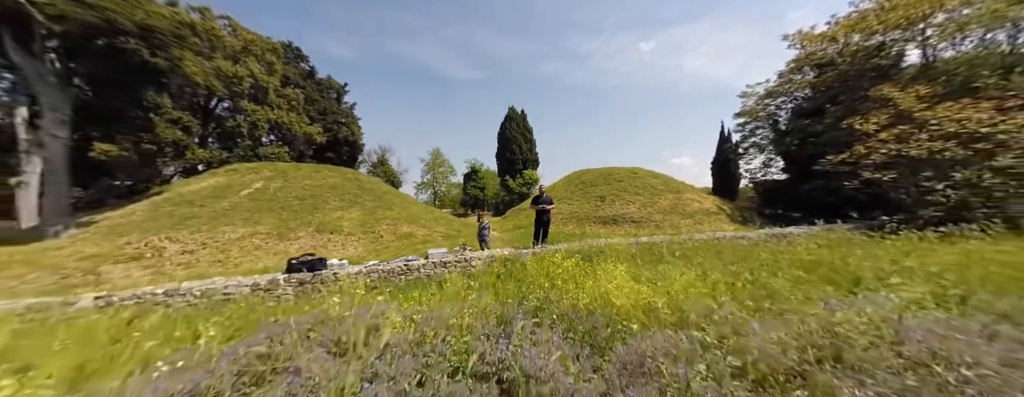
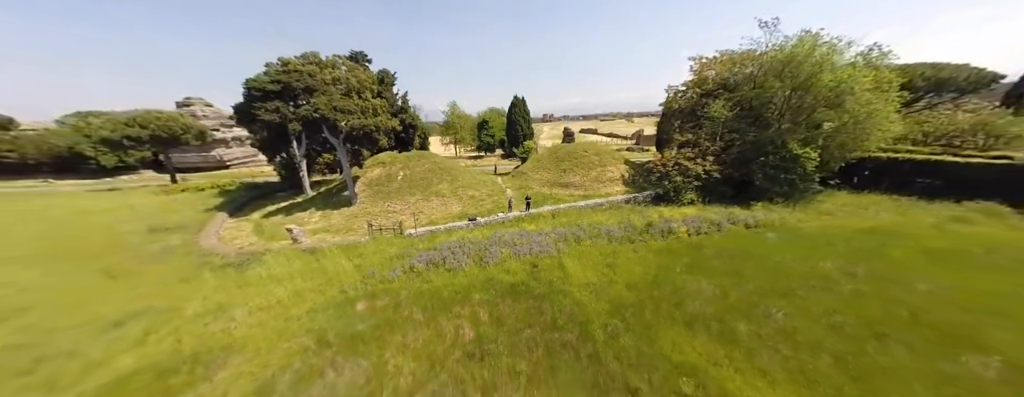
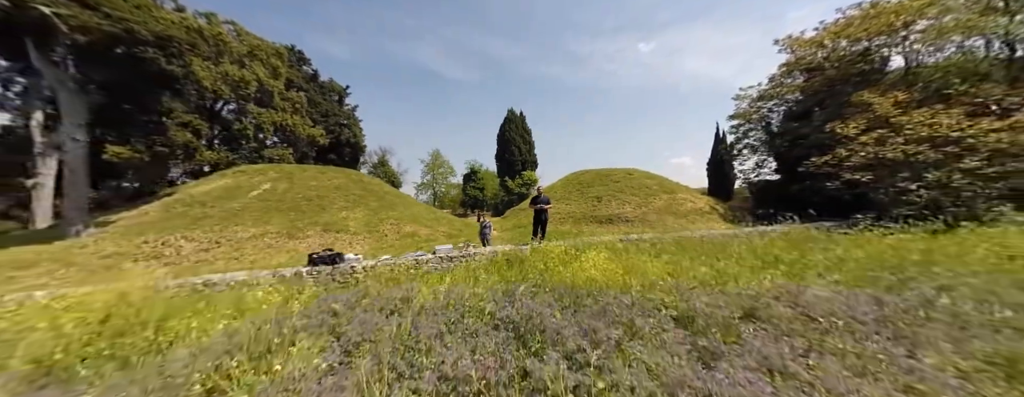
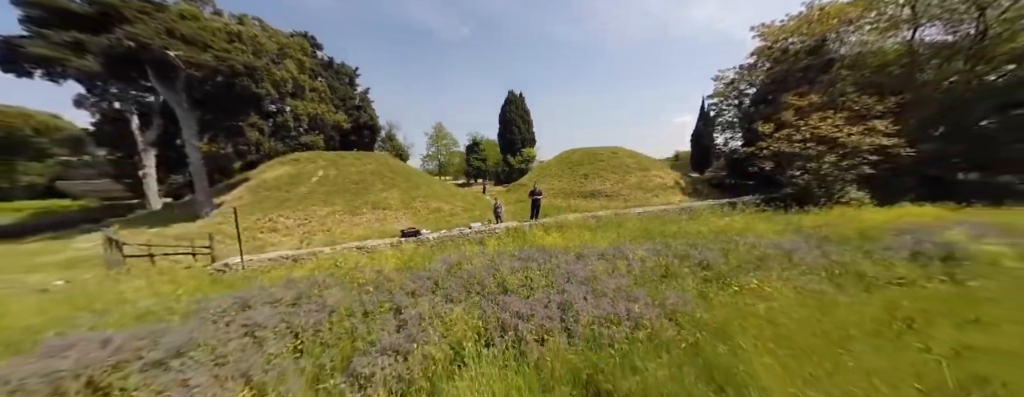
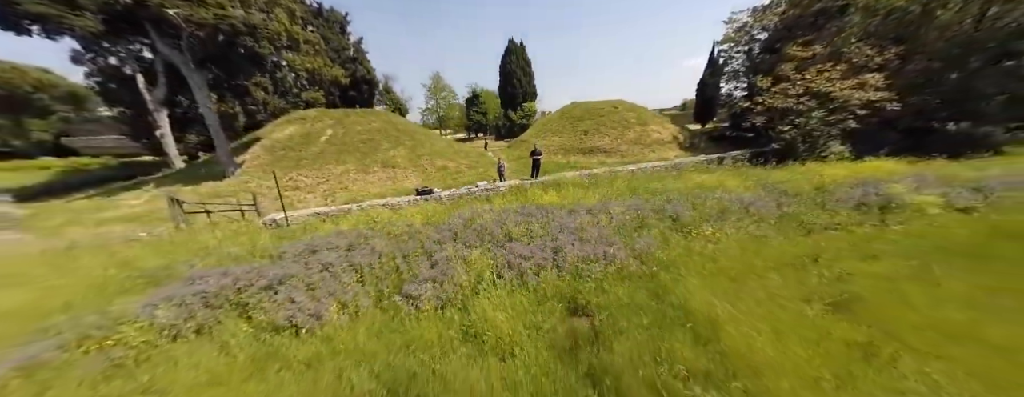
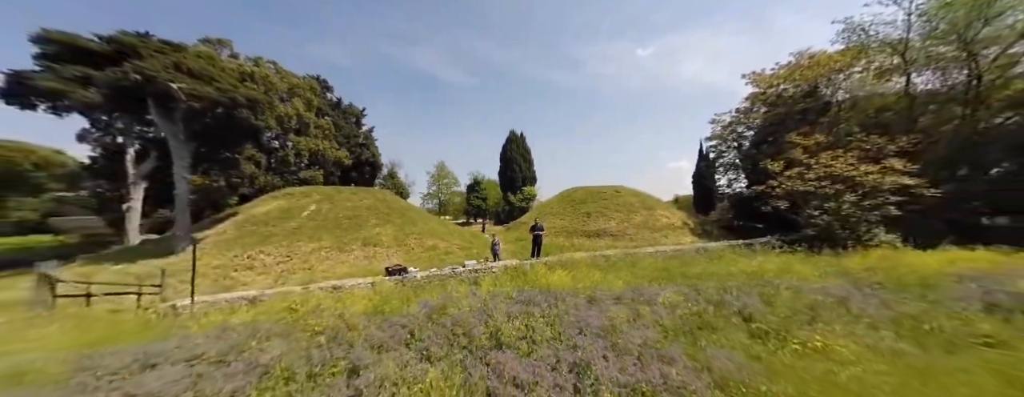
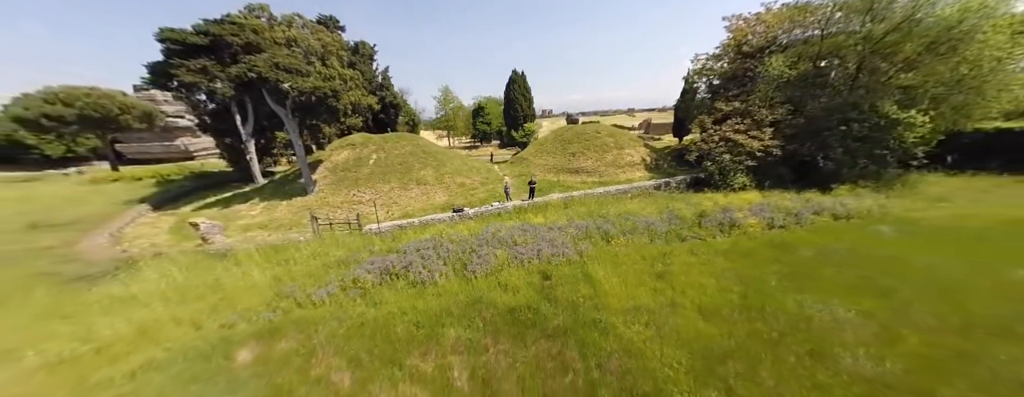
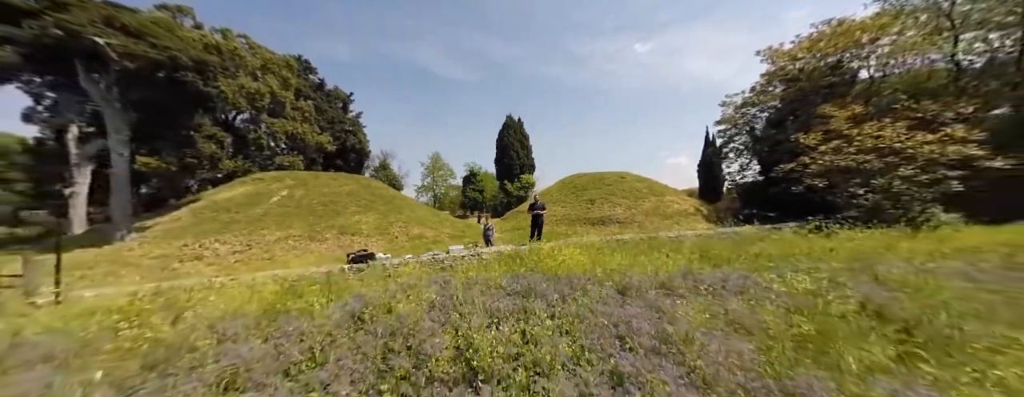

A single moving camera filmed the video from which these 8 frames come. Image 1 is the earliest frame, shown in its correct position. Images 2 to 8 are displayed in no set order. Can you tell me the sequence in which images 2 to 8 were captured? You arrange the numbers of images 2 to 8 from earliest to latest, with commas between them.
3, 8, 6, 4, 5, 7, 2
